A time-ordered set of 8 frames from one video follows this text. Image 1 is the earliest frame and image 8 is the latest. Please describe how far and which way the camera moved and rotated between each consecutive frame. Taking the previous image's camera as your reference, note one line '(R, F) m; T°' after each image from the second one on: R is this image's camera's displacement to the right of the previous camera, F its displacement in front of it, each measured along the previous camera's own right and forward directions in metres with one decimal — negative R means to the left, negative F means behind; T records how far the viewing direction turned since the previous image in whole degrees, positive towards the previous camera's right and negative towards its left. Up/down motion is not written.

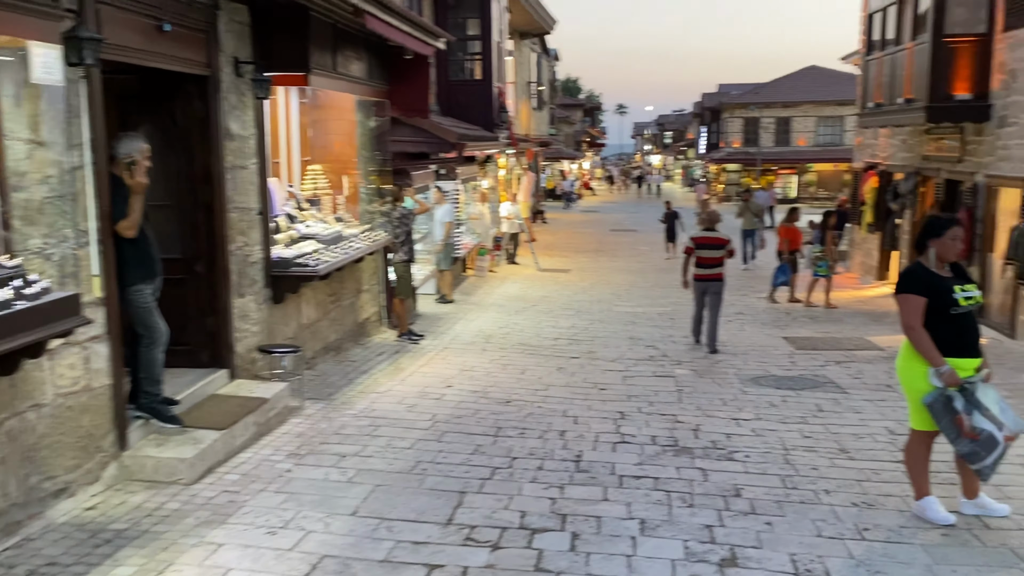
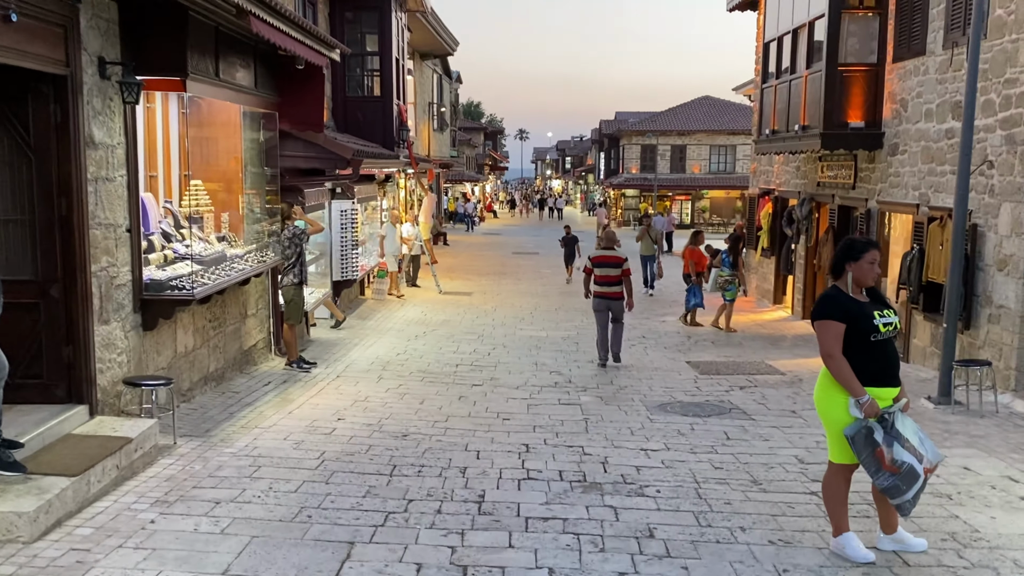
(0.0, +0.4) m; +7°
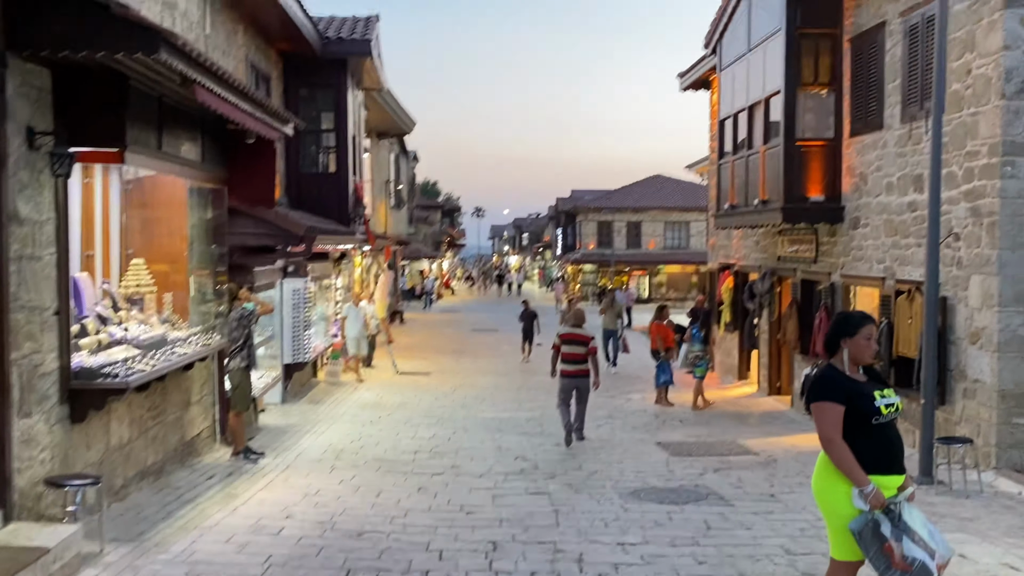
(0.0, +0.4) m; +3°
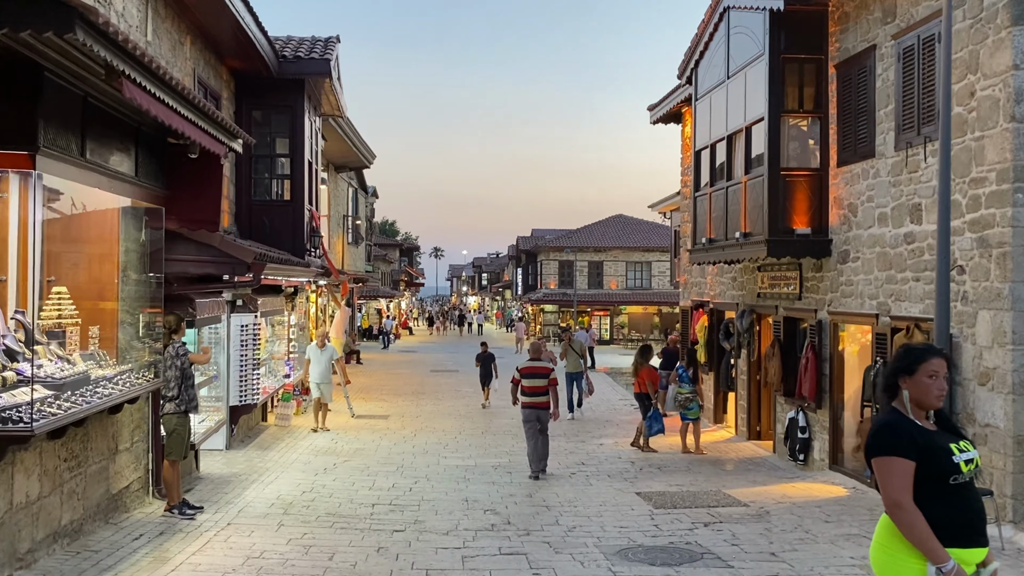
(-0.1, +0.8) m; +3°
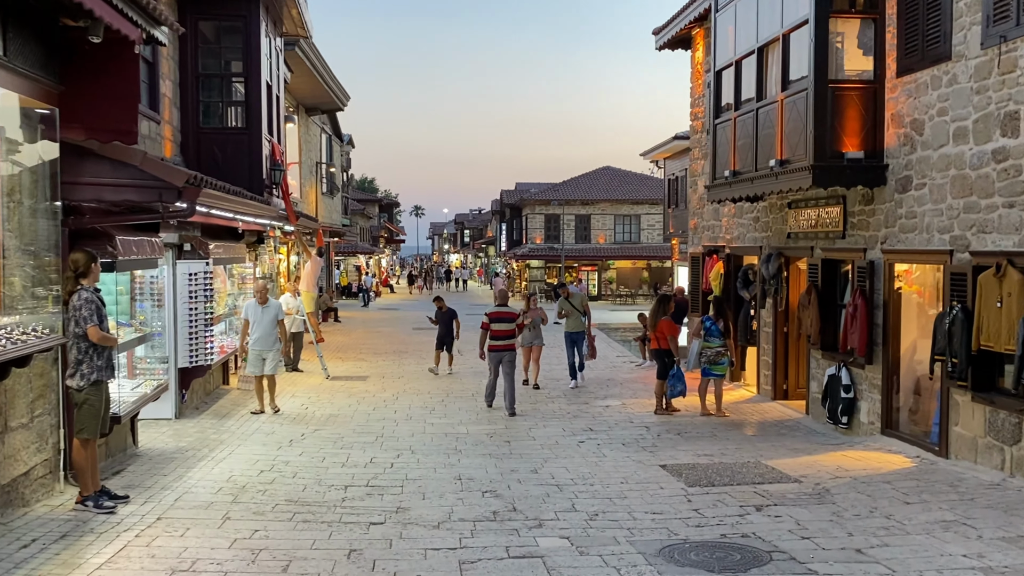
(-0.2, +1.7) m; +1°
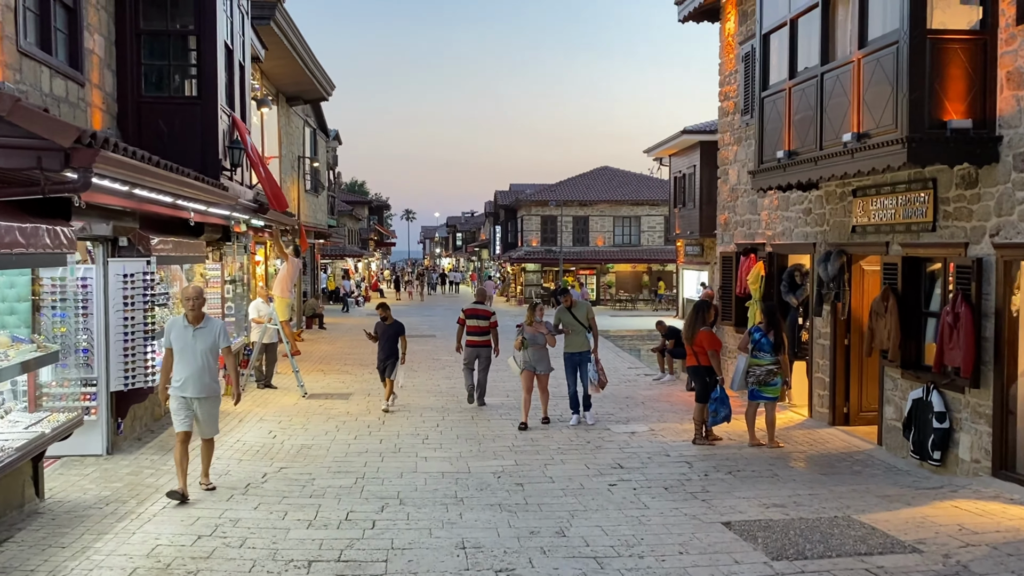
(-0.2, +1.9) m; +1°
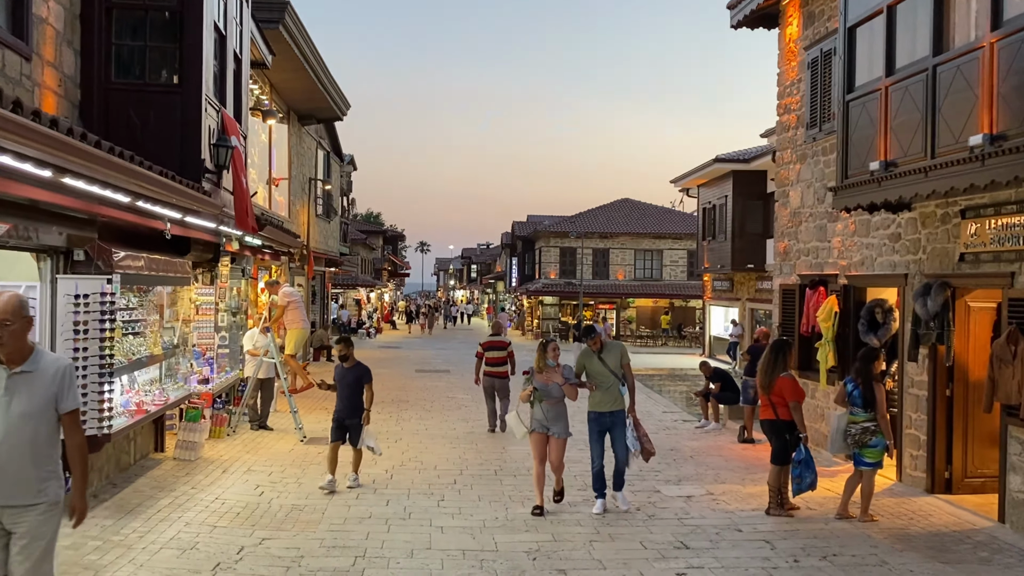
(-0.2, +1.6) m; -1°
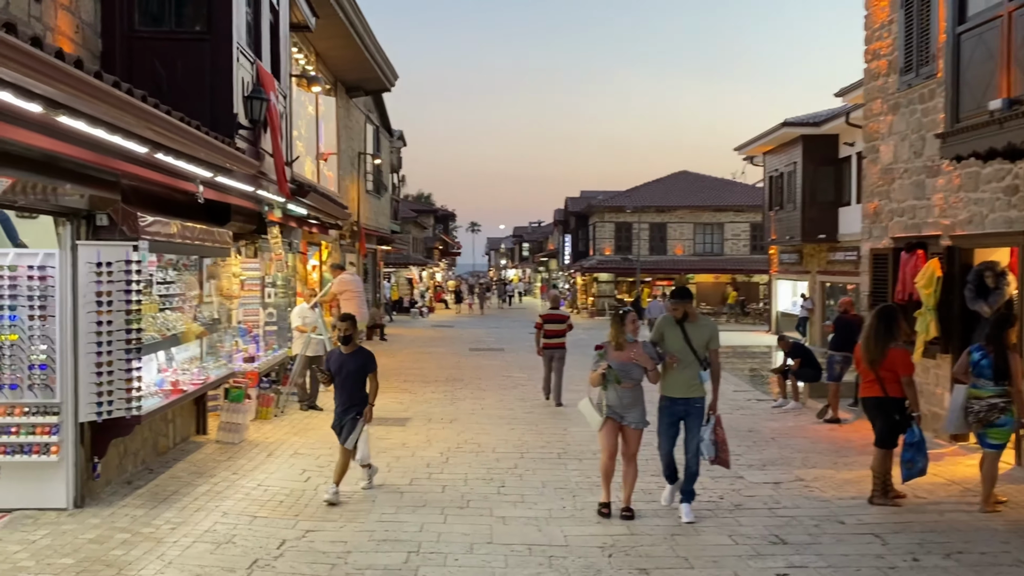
(-0.1, +0.8) m; -3°
